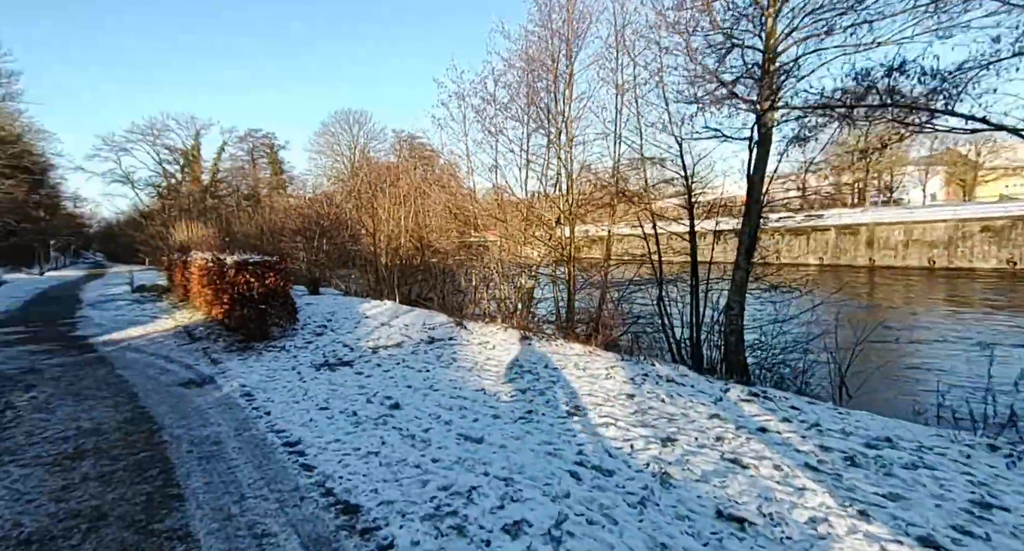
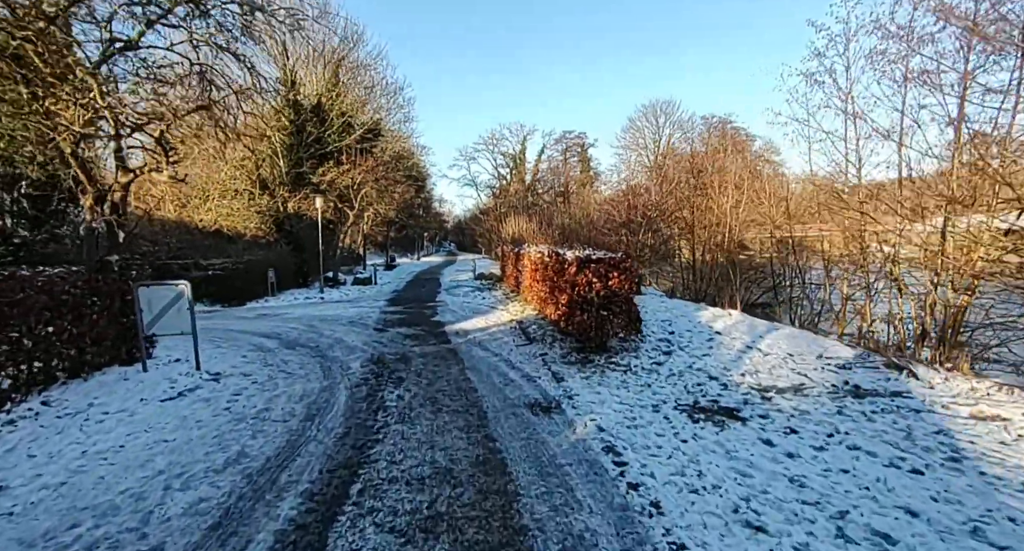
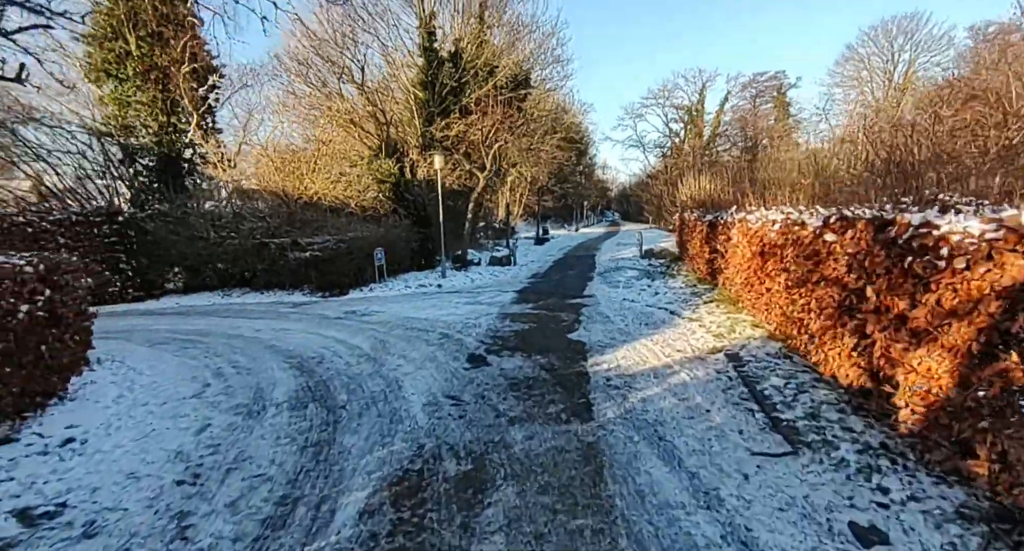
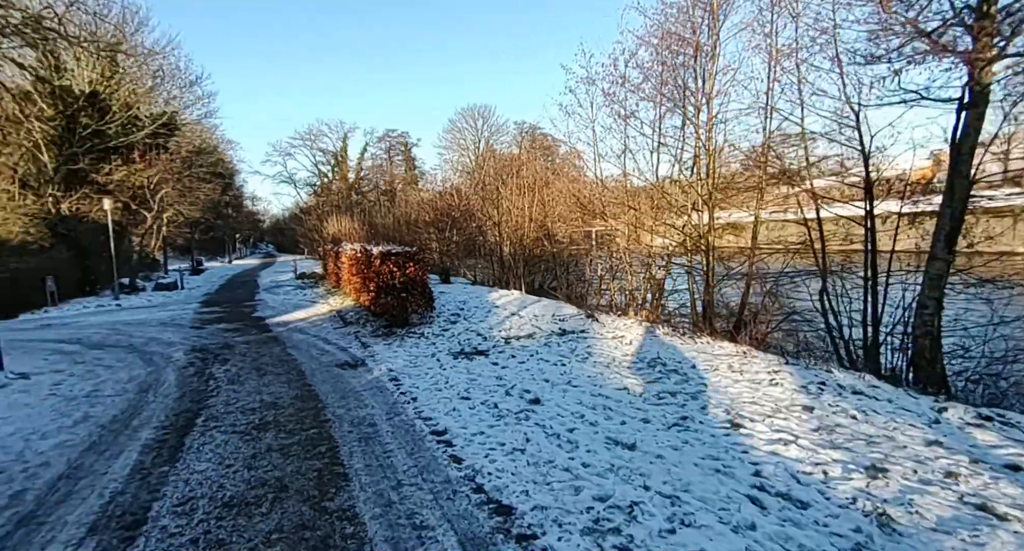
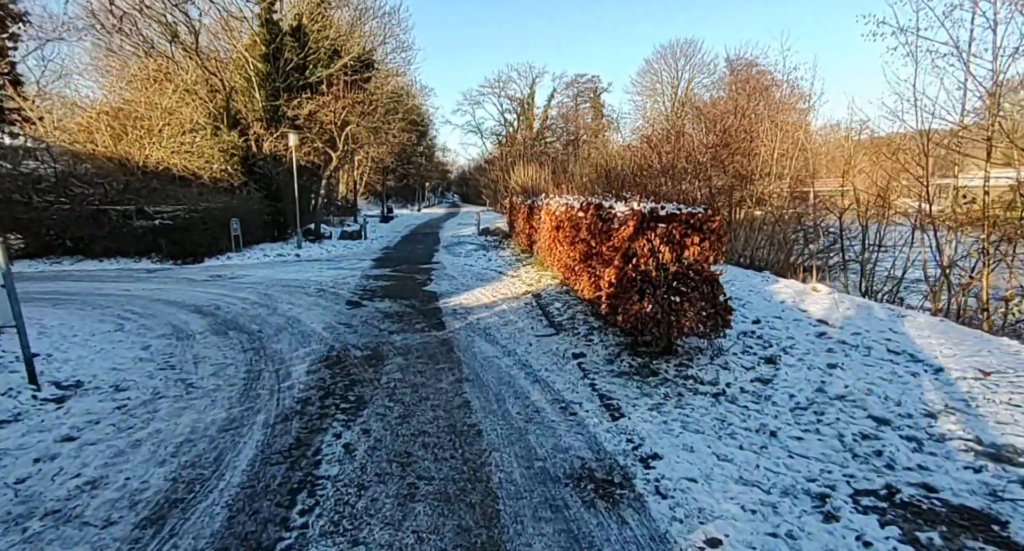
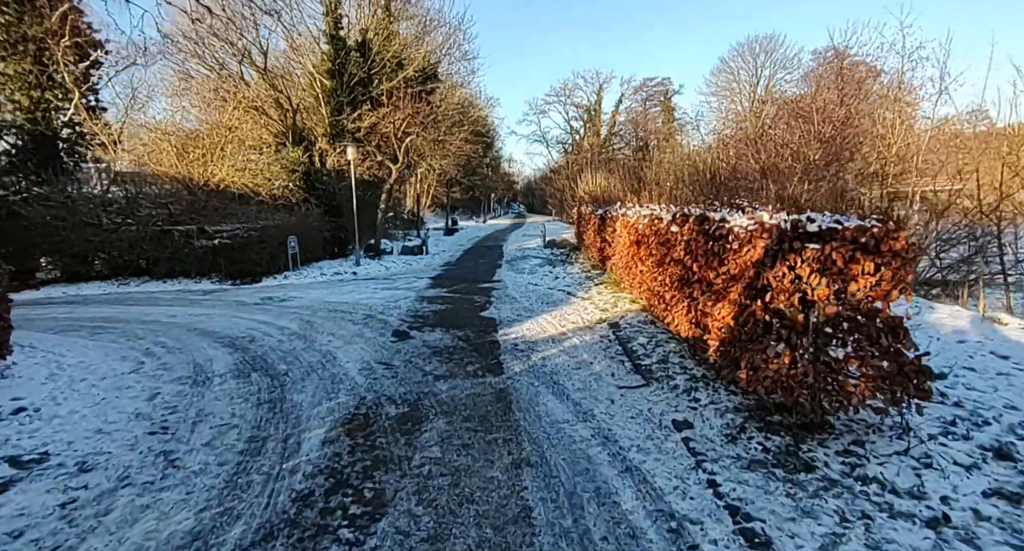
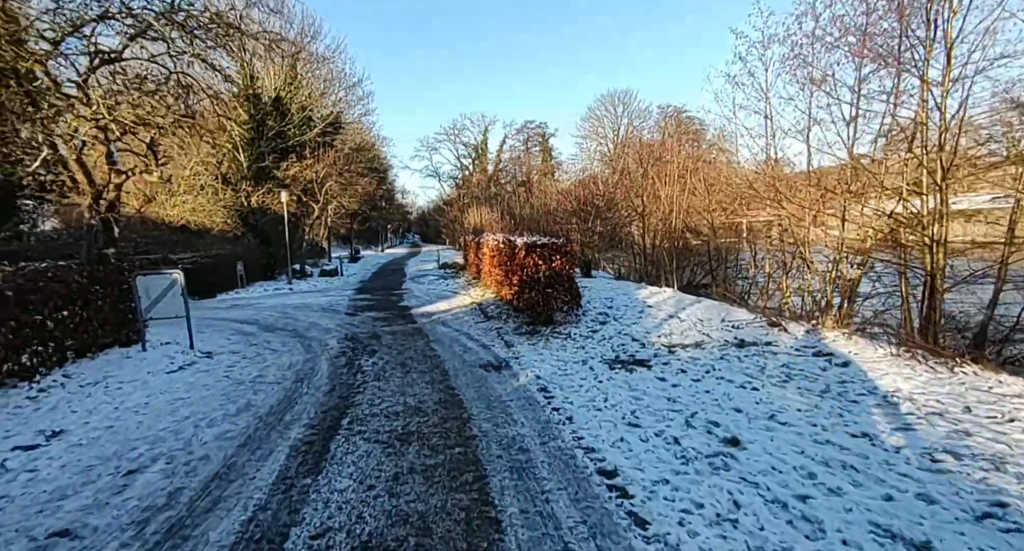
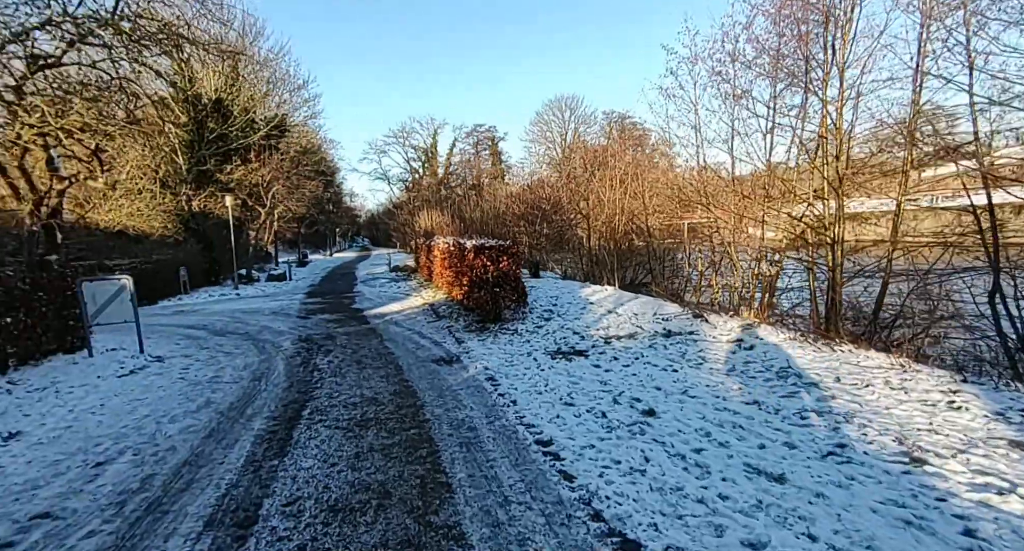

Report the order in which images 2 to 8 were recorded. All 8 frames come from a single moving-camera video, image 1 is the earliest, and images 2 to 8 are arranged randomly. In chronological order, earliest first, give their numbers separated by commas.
4, 8, 7, 2, 5, 6, 3
